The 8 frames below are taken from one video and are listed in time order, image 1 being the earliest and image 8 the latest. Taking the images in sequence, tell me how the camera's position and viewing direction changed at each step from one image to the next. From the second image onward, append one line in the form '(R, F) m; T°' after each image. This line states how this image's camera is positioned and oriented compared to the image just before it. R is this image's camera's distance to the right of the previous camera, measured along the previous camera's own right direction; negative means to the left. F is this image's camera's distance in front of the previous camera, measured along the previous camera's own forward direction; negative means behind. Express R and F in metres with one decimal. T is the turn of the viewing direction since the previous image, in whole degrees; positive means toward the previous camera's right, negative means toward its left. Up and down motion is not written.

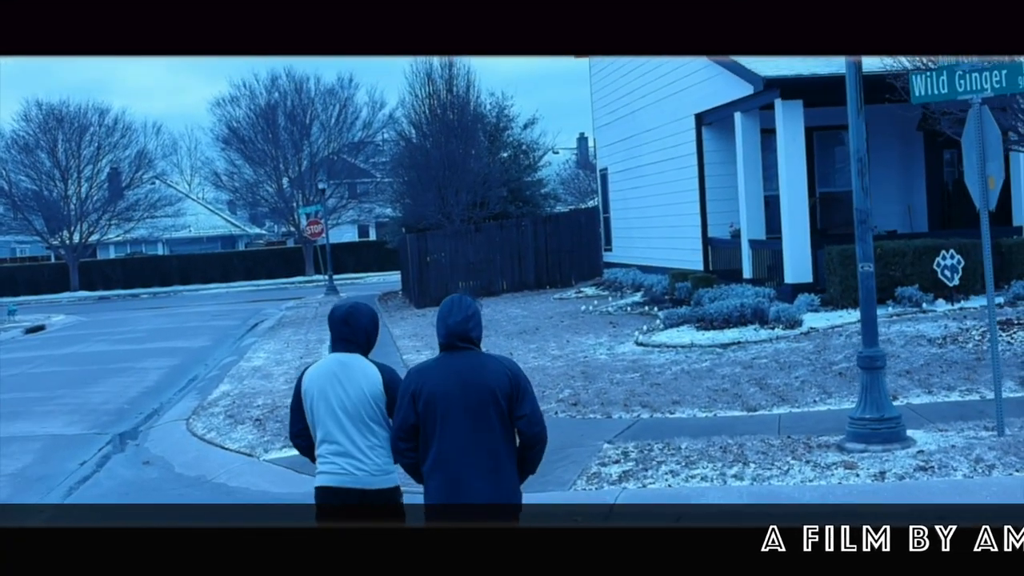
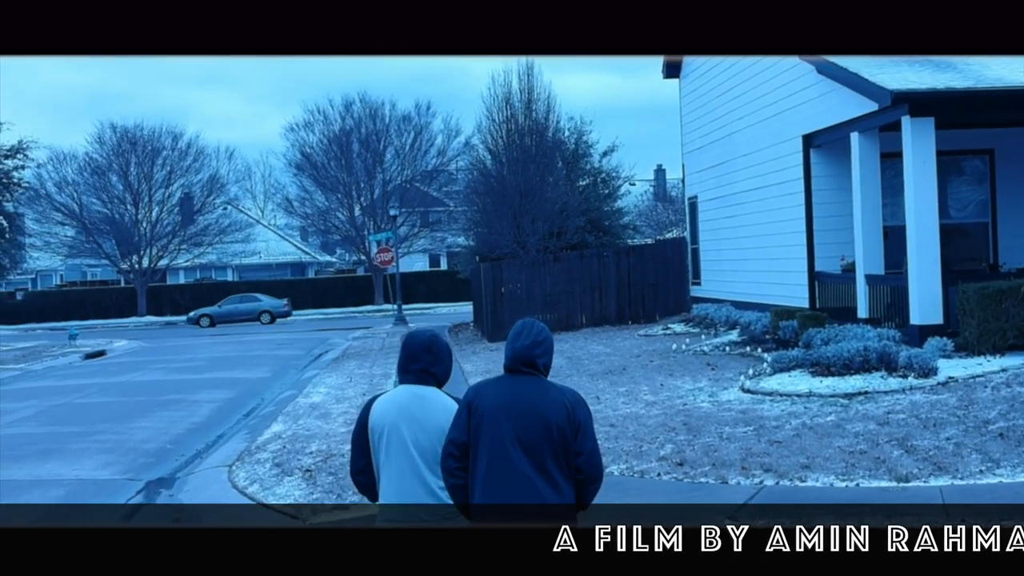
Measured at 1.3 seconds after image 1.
(-0.2, +1.7) m; -3°
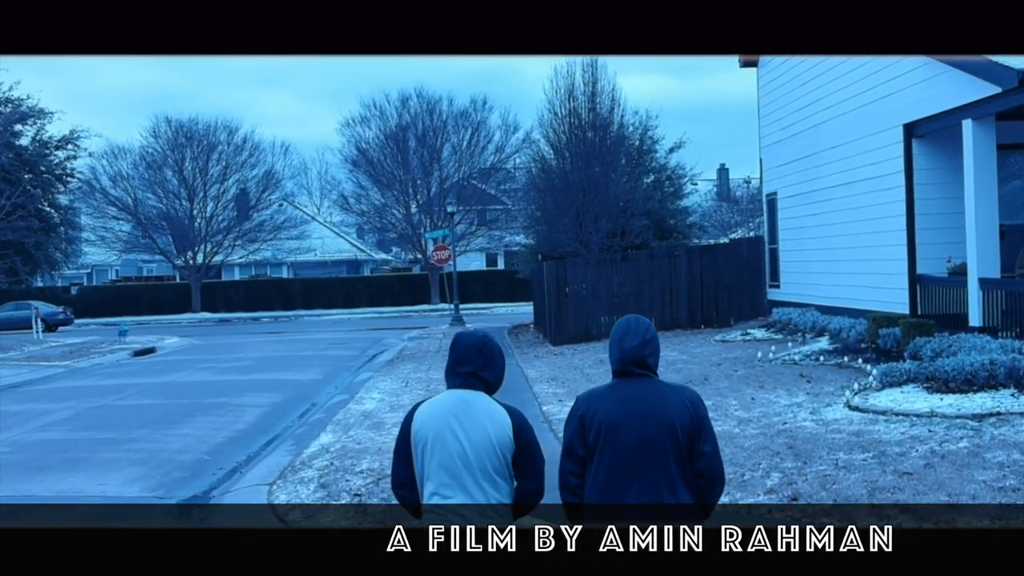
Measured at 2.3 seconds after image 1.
(-0.2, +1.4) m; -2°
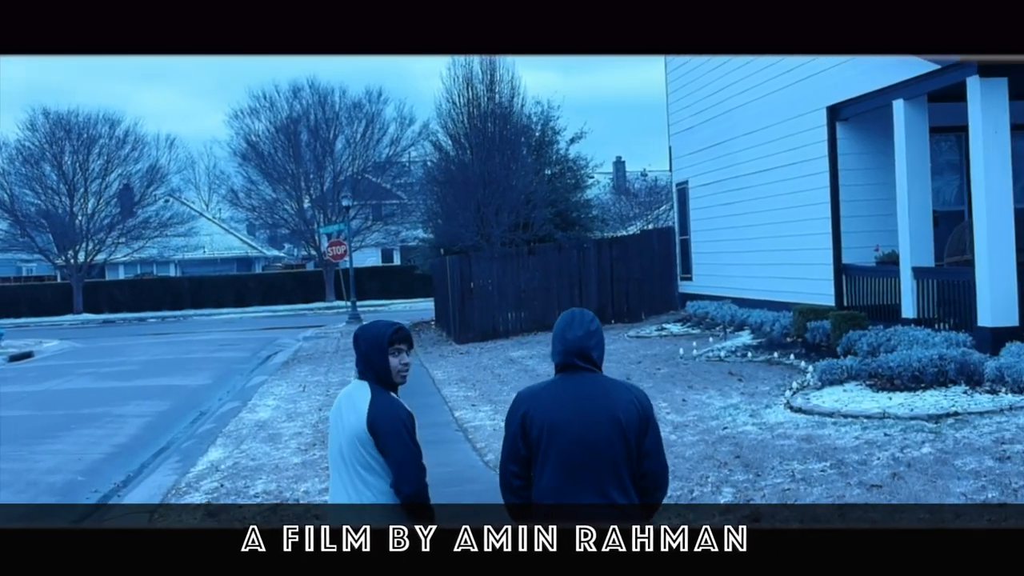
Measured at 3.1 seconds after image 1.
(-0.1, +1.1) m; +5°
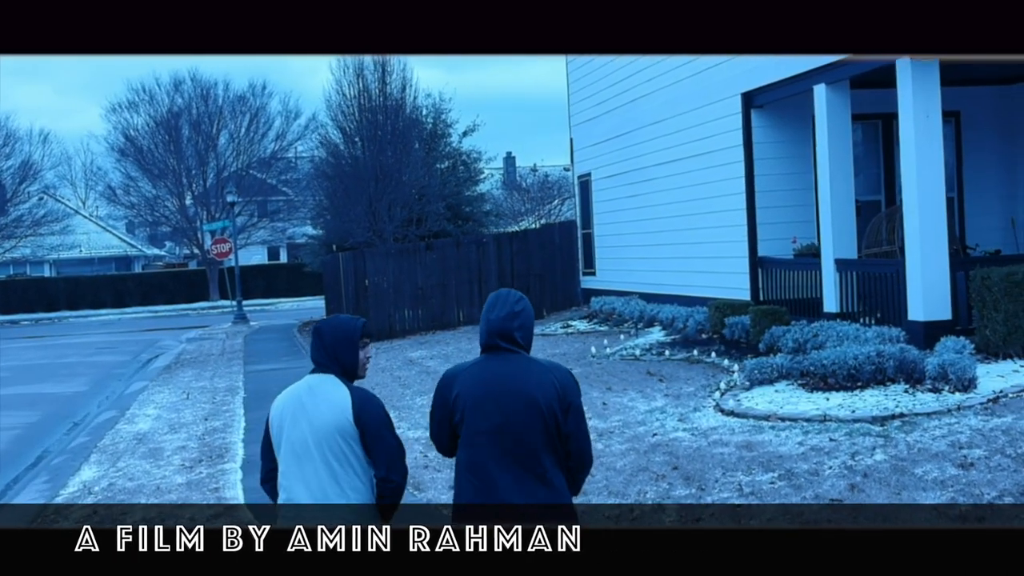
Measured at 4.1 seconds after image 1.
(-0.2, +0.9) m; +5°
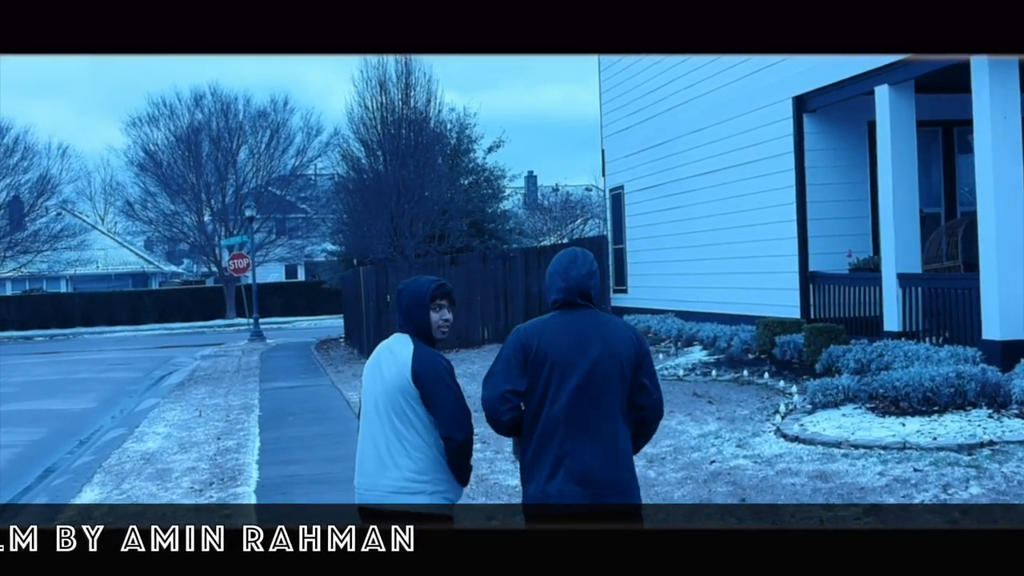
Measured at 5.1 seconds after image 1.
(-0.2, +0.9) m; -1°
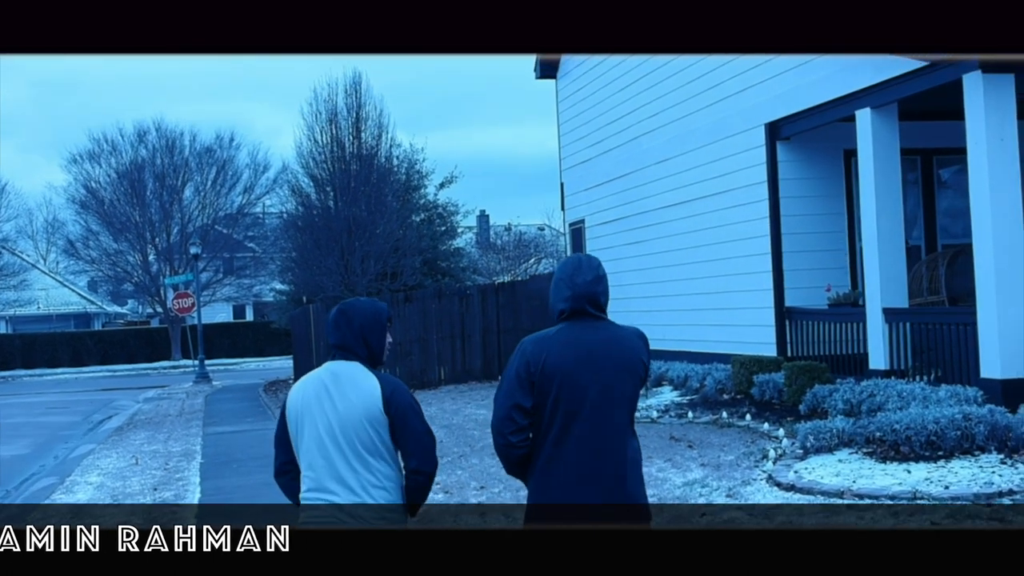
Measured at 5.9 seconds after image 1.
(-0.1, +0.8) m; +2°
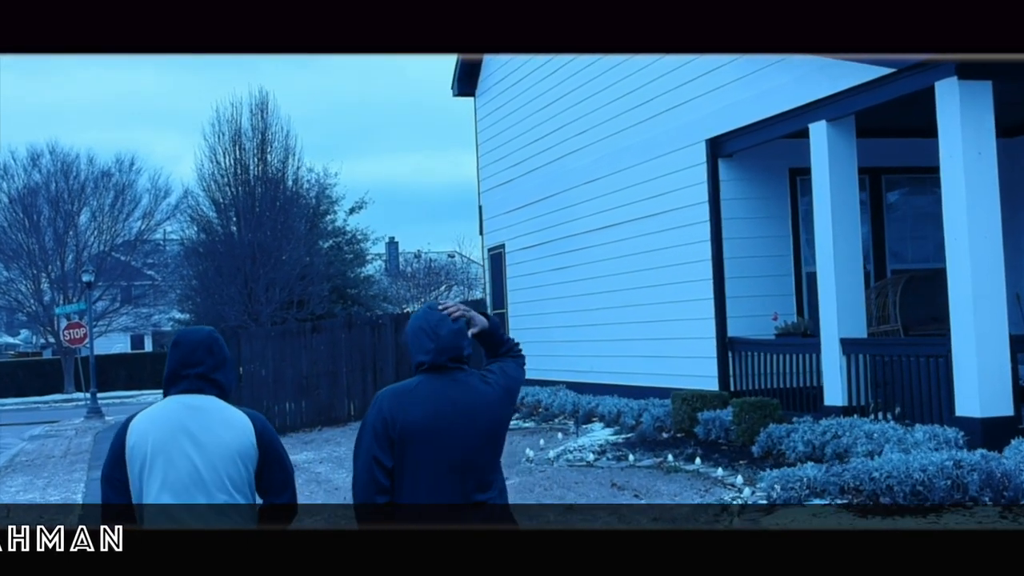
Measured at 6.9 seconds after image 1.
(-0.1, +1.2) m; +4°
